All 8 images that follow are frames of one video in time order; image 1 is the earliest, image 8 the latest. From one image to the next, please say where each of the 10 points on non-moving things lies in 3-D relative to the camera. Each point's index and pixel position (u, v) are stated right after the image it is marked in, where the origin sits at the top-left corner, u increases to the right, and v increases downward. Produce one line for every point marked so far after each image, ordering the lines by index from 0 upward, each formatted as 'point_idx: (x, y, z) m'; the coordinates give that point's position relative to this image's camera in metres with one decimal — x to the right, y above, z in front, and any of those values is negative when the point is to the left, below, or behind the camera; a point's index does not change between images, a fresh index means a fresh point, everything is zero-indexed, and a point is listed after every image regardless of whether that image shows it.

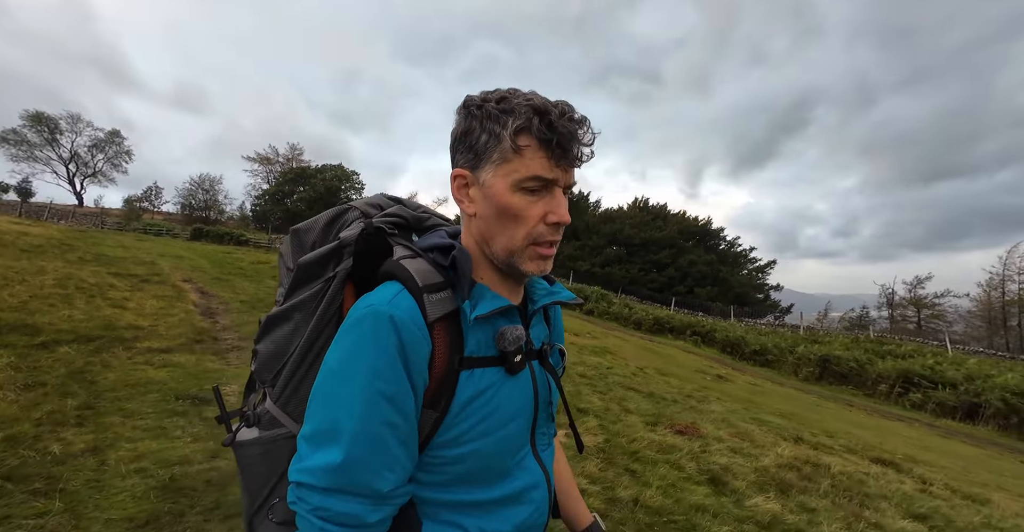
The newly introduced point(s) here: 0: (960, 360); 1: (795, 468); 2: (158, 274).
0: (+20.5, -4.2, +17.8) m
1: (+4.6, -3.3, +6.5) m
2: (-15.0, -0.4, +17.1) m
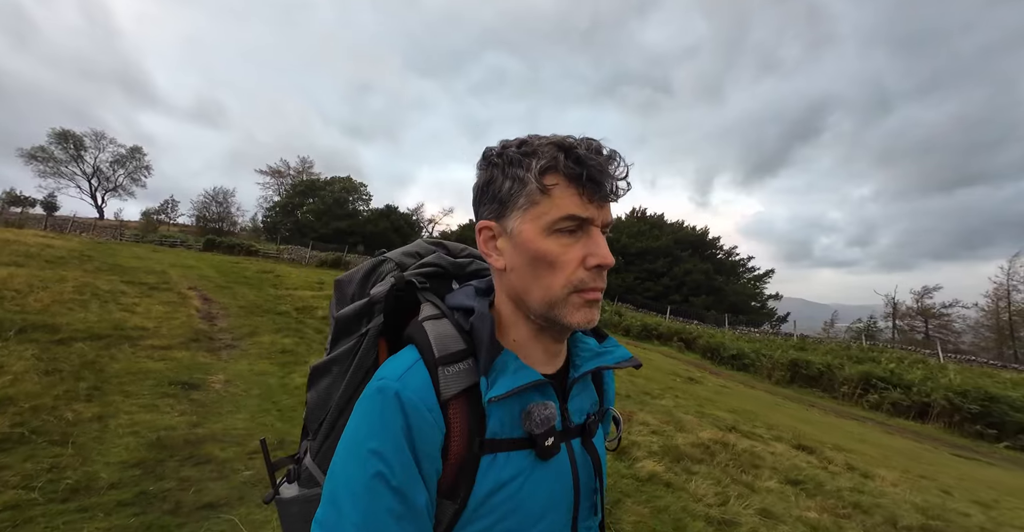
0: (+19.7, -4.5, +18.3) m
1: (+3.6, -3.3, +7.4) m
2: (-15.8, -0.8, +18.5) m
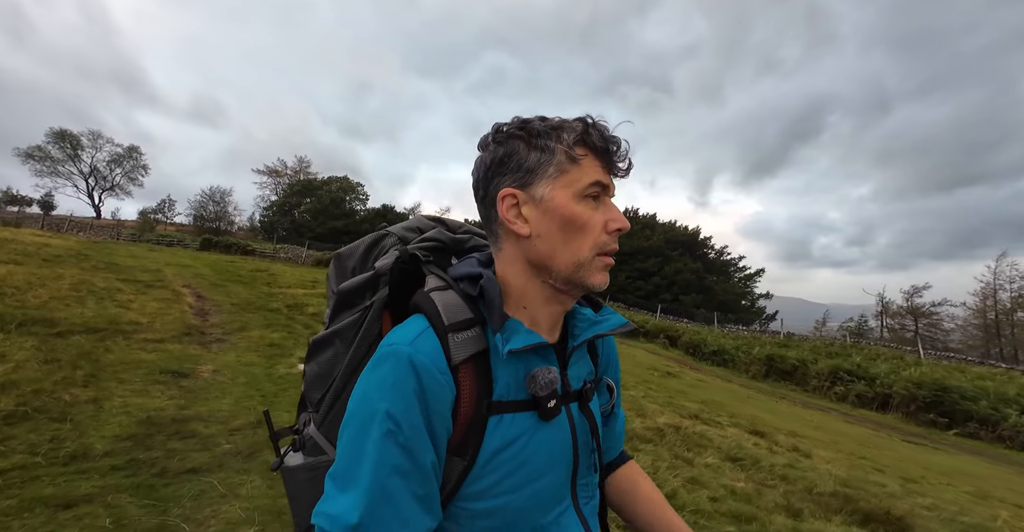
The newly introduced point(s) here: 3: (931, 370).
0: (+19.0, -4.5, +19.0) m
1: (+2.9, -3.3, +8.0) m
2: (-16.5, -0.7, +19.0) m
3: (+16.6, -4.1, +15.8) m
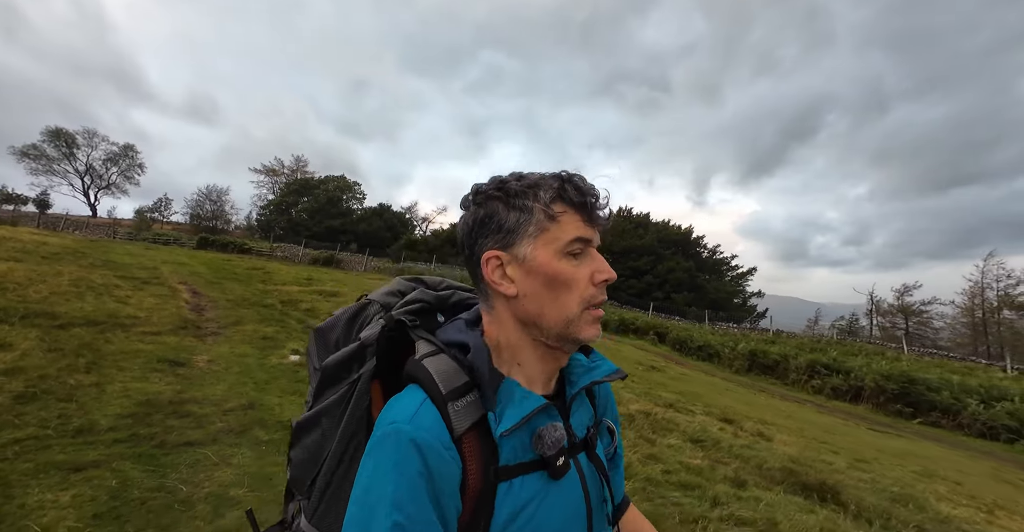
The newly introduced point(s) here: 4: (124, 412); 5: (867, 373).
0: (+18.5, -4.4, +19.6) m
1: (+2.5, -3.2, +8.5) m
2: (-17.0, -0.6, +19.4) m
3: (+16.2, -4.0, +16.4) m
4: (-5.5, -2.1, +5.7) m
5: (+13.0, -3.9, +14.7) m
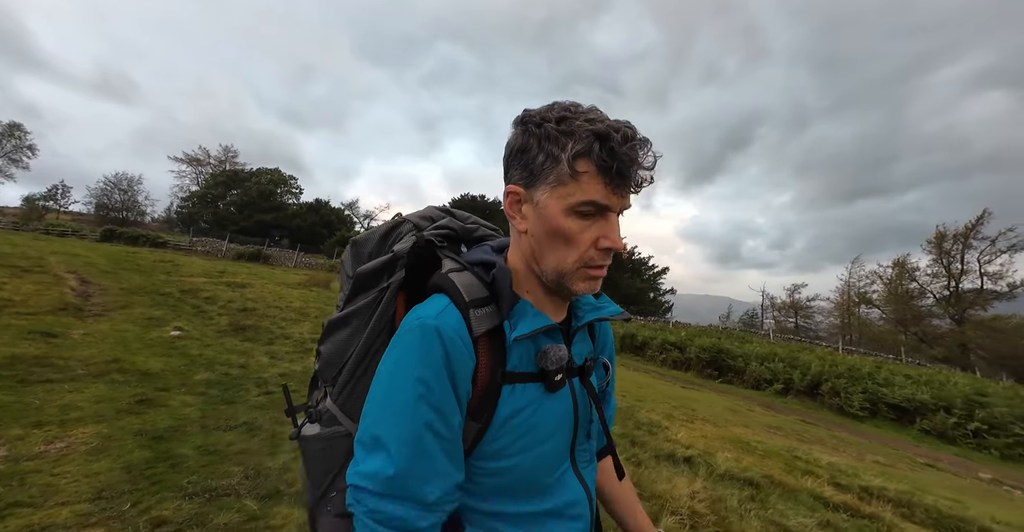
0: (+13.2, -4.1, +23.6) m
1: (-1.3, -2.8, +10.6) m
2: (-22.0, 0.0, +18.9) m
3: (+11.3, -3.7, +20.1) m
4: (-8.8, -1.6, +6.8) m
5: (+8.4, -3.7, +18.1) m
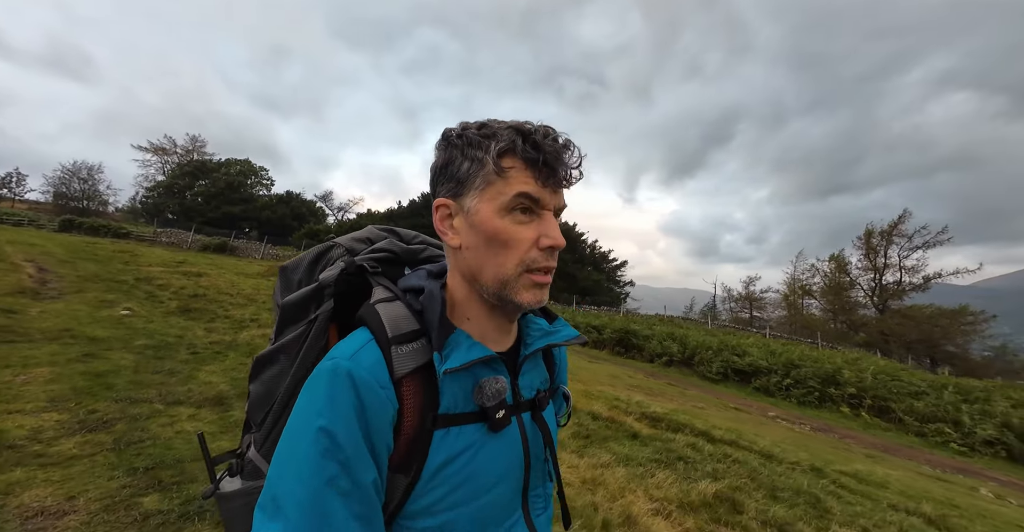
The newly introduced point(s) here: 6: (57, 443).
0: (+9.9, -3.6, +26.1) m
1: (-3.9, -2.4, +12.4) m
2: (-25.0, +0.6, +19.5) m
3: (+8.1, -3.2, +22.5) m
4: (-11.3, -1.3, +8.2) m
5: (+5.4, -3.2, +20.4) m
6: (-4.8, -1.8, +4.2) m
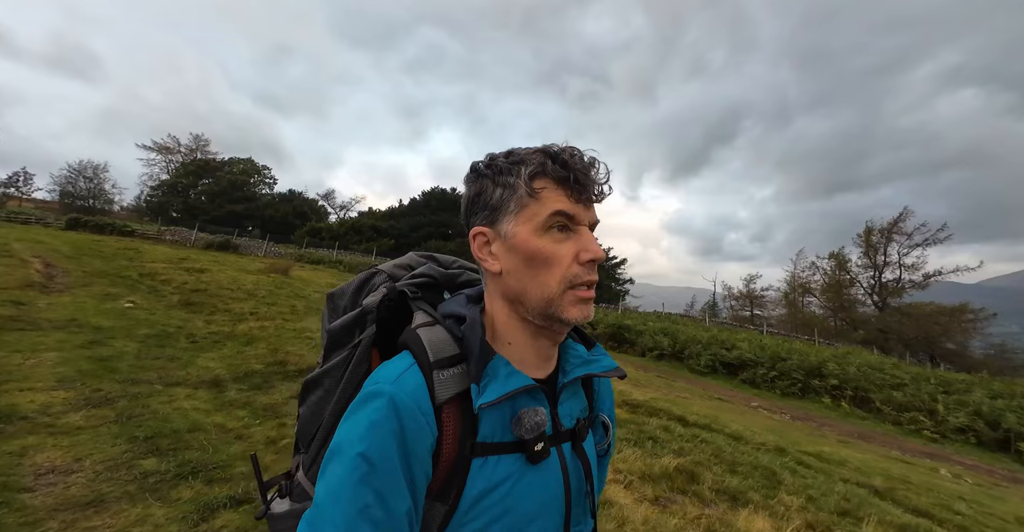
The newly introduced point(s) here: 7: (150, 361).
0: (+9.7, -3.4, +26.4) m
1: (-4.2, -2.3, +12.7) m
2: (-25.2, +0.8, +19.9) m
3: (+7.9, -3.1, +22.8) m
4: (-11.6, -1.1, +8.5) m
5: (+5.2, -3.0, +20.6) m
6: (-5.1, -1.7, +4.6) m
7: (-6.3, -1.6, +7.0) m
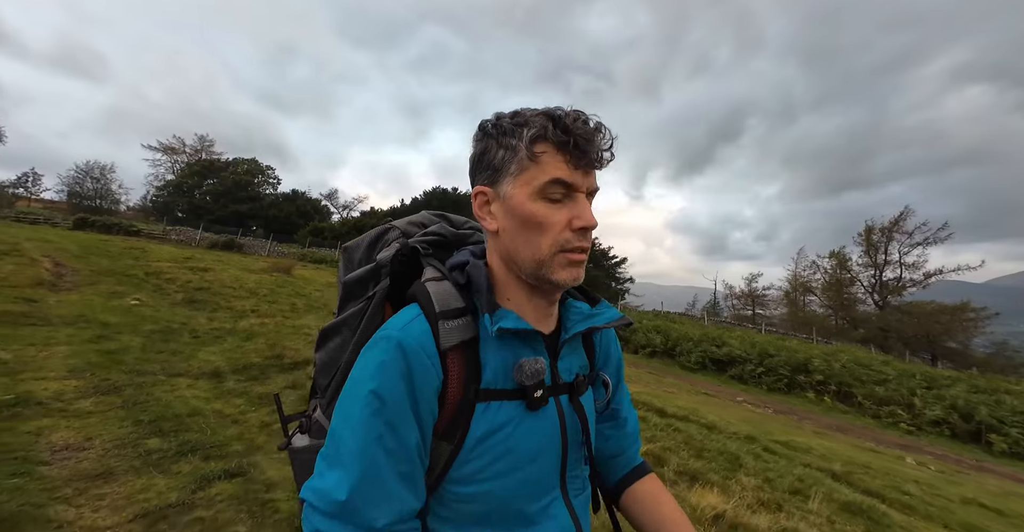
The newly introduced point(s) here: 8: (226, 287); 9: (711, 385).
0: (+9.6, -3.3, +26.6) m
1: (-4.4, -2.2, +13.0) m
2: (-25.4, +0.8, +20.4) m
3: (+7.8, -3.0, +23.0) m
4: (-11.8, -1.1, +8.9) m
5: (+5.0, -3.0, +20.9) m
6: (-5.3, -1.7, +4.9) m
7: (-6.5, -1.6, +7.3) m
8: (-13.4, -1.0, +18.7) m
9: (+5.8, -3.4, +11.6) m
